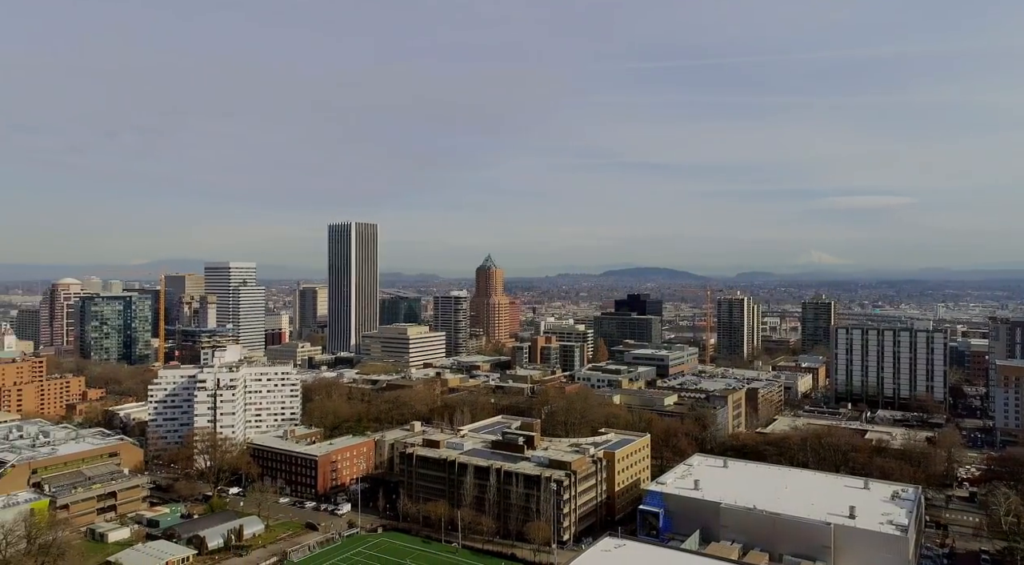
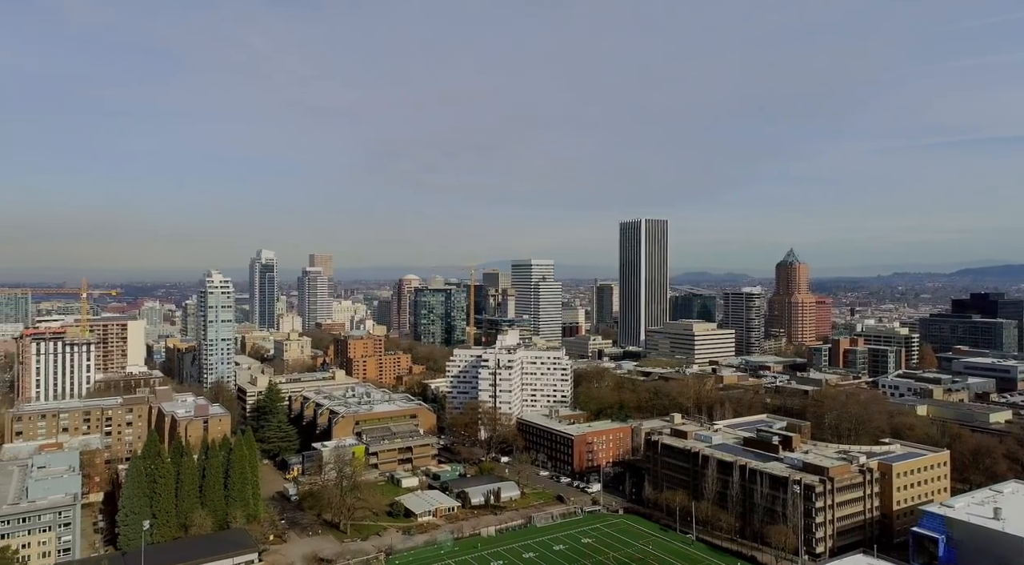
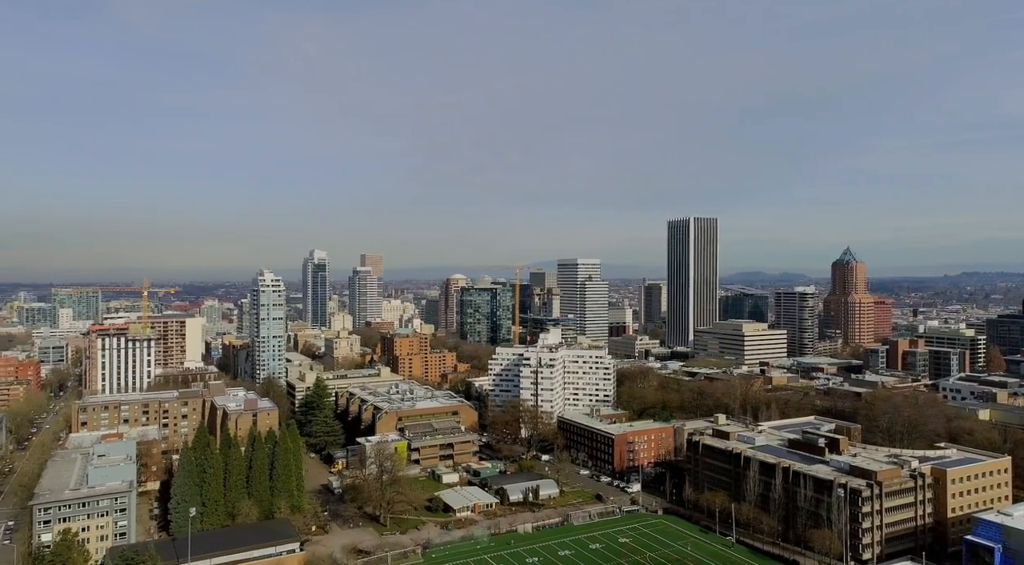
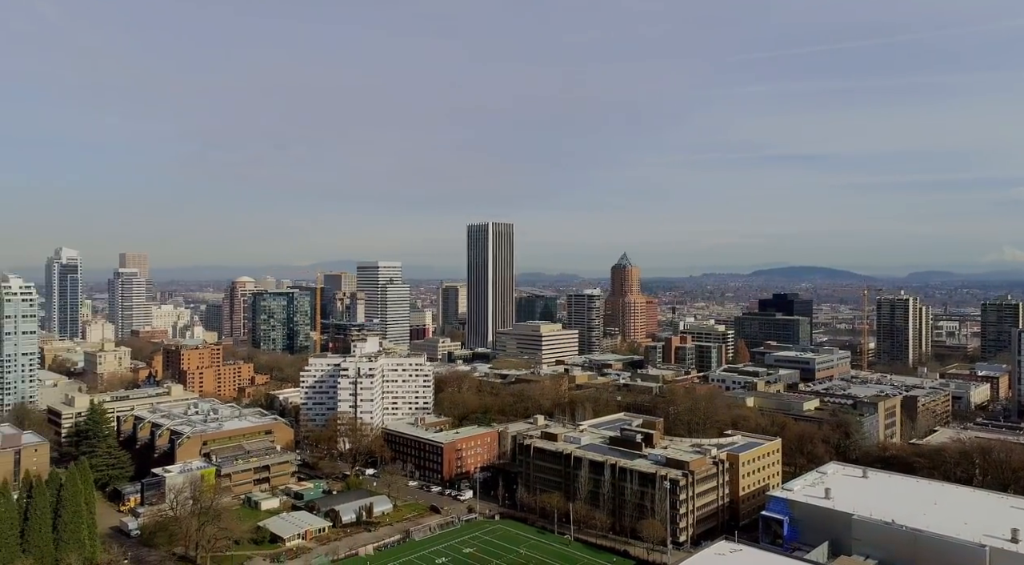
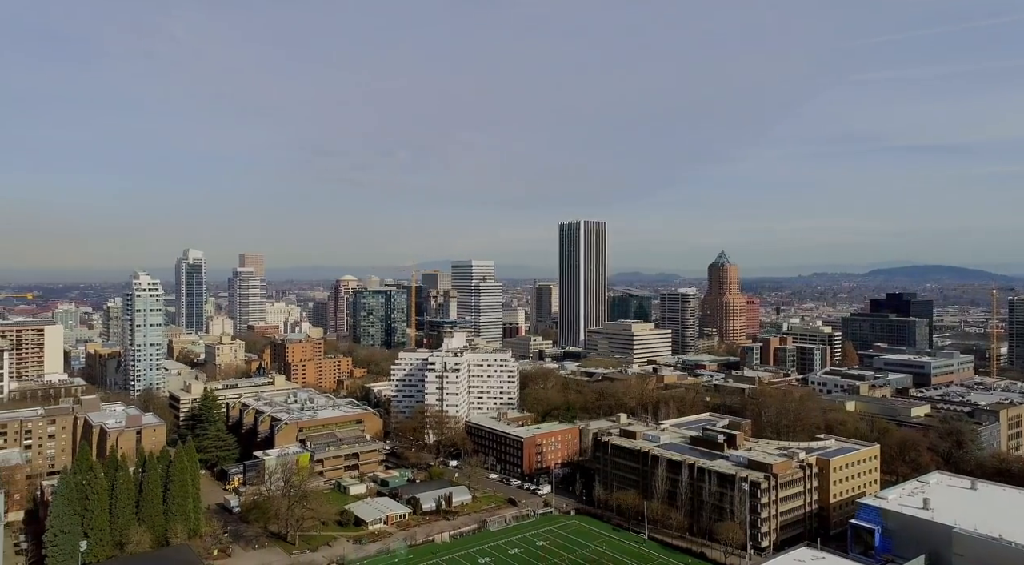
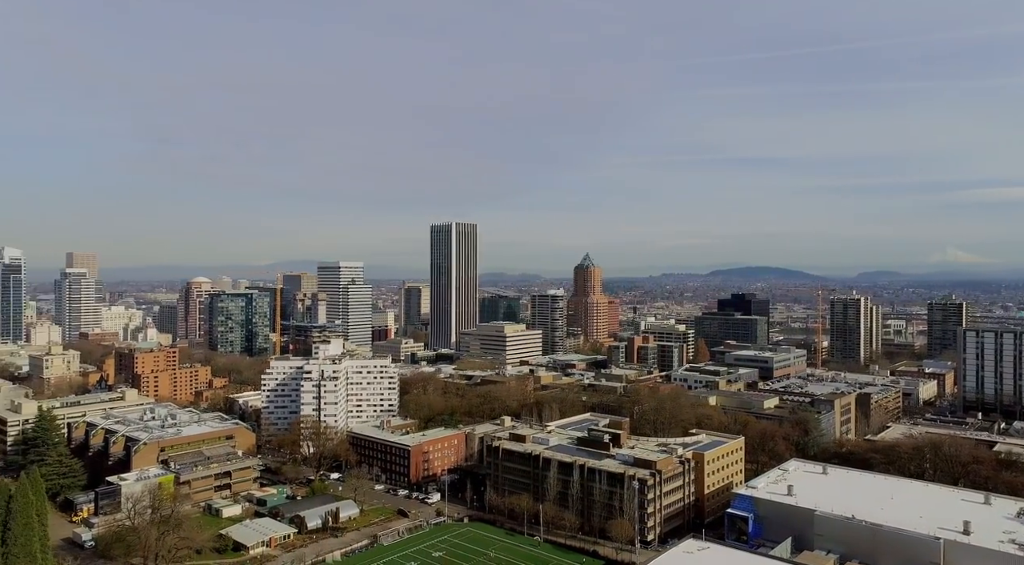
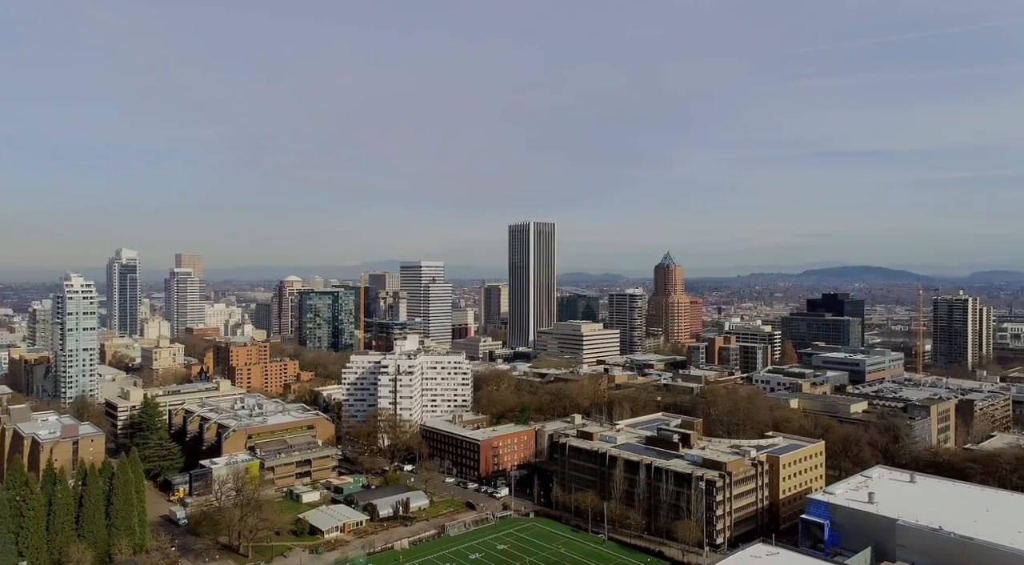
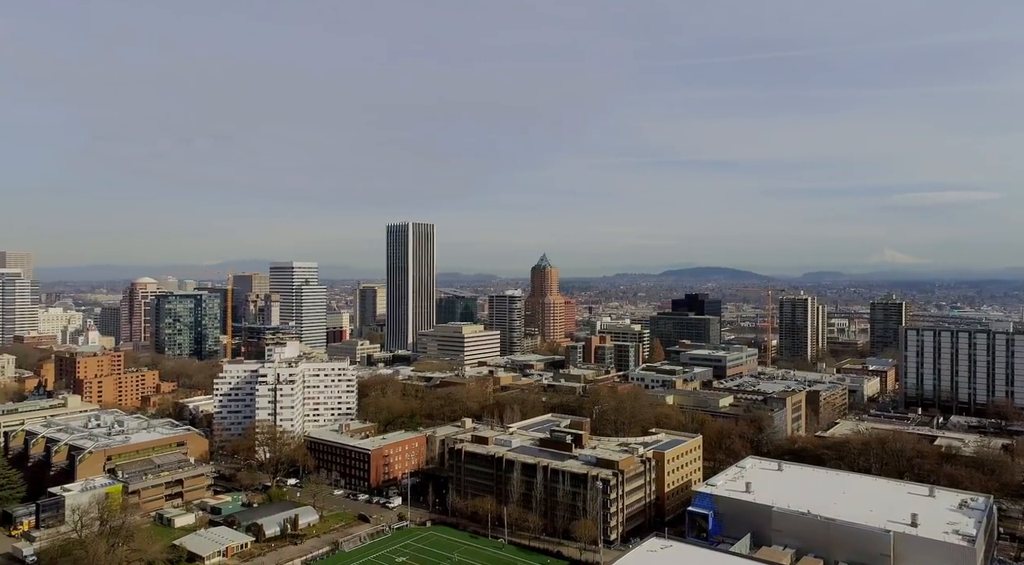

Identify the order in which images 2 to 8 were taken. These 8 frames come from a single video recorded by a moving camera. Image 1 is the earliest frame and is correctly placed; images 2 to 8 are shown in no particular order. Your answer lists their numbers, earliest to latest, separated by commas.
8, 6, 4, 7, 5, 2, 3
